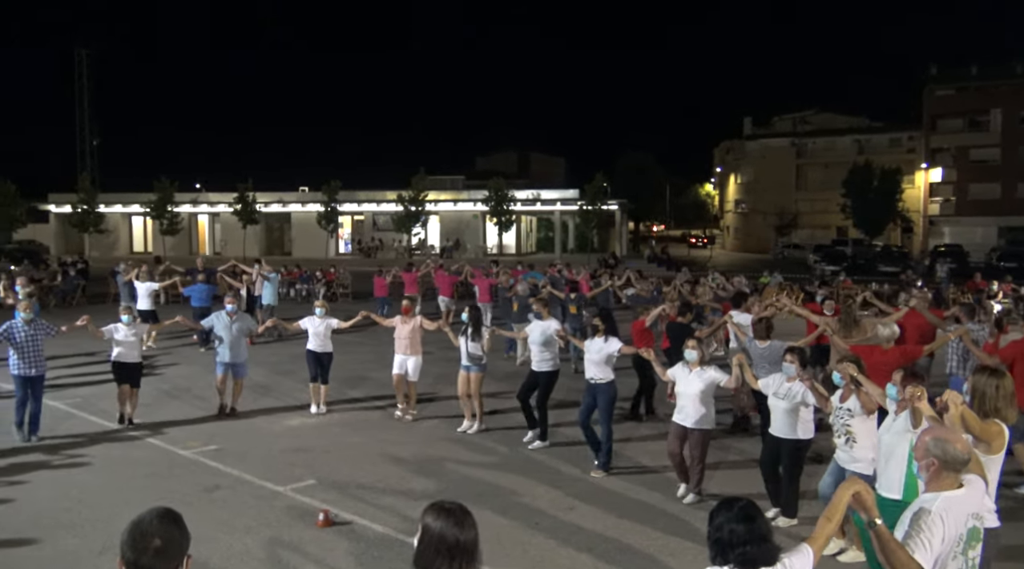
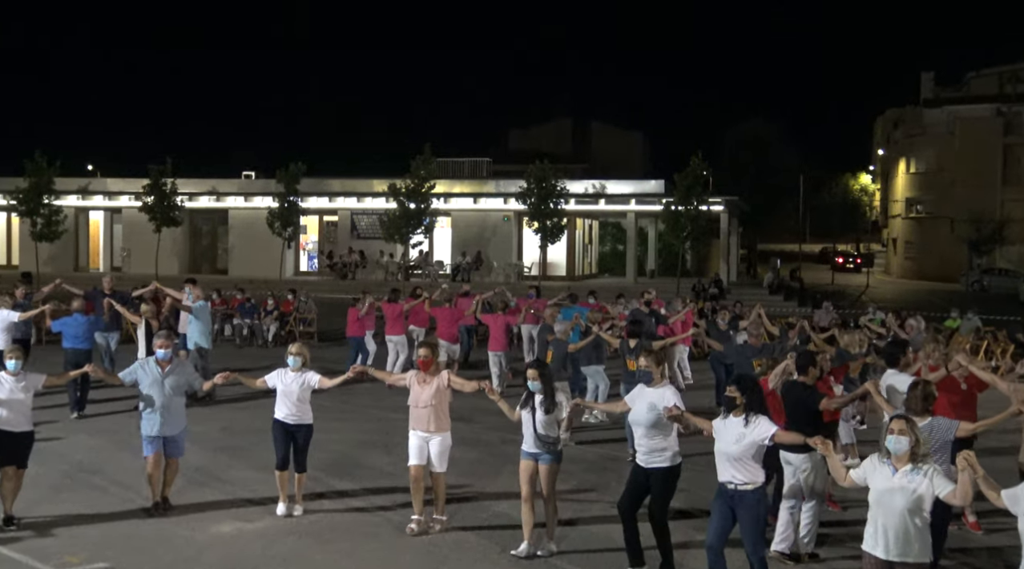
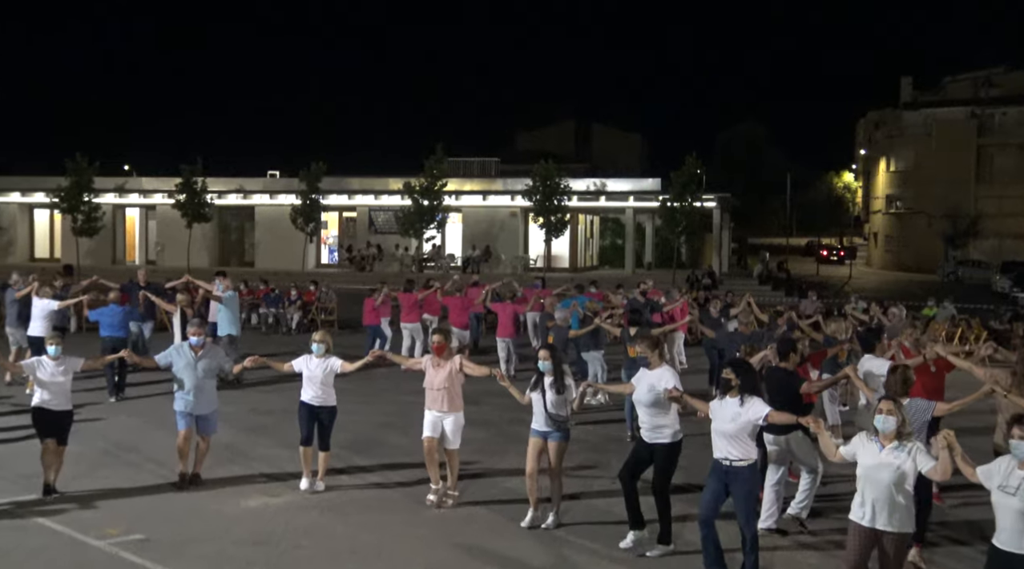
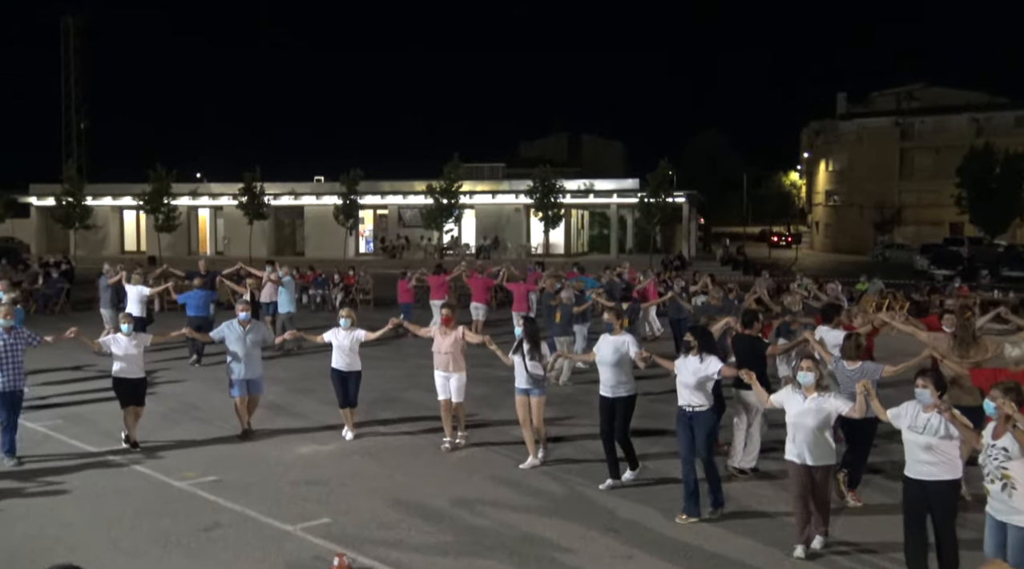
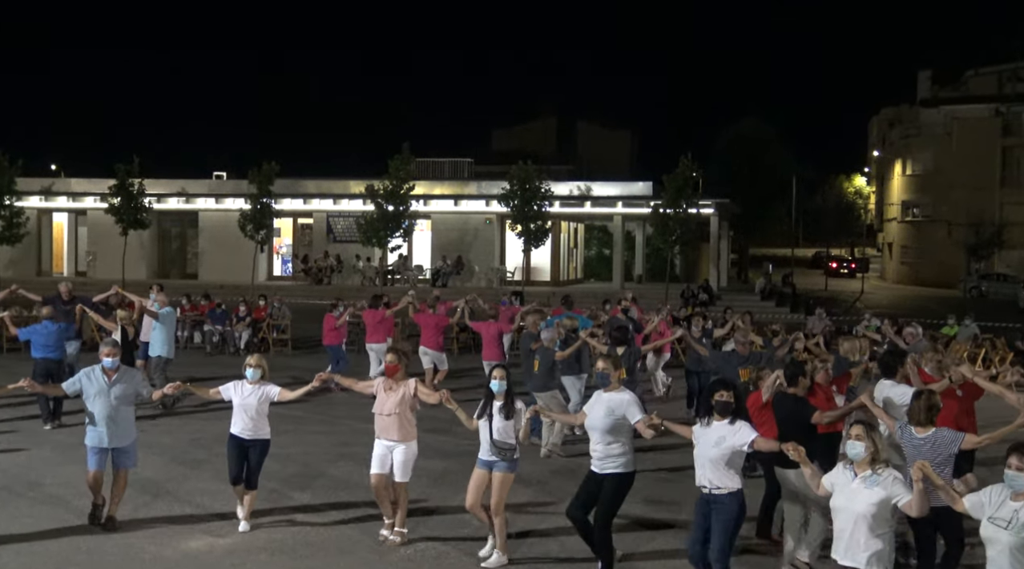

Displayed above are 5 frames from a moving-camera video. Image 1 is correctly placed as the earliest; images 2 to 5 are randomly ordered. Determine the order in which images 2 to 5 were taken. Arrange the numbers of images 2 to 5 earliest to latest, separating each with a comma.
4, 3, 2, 5
